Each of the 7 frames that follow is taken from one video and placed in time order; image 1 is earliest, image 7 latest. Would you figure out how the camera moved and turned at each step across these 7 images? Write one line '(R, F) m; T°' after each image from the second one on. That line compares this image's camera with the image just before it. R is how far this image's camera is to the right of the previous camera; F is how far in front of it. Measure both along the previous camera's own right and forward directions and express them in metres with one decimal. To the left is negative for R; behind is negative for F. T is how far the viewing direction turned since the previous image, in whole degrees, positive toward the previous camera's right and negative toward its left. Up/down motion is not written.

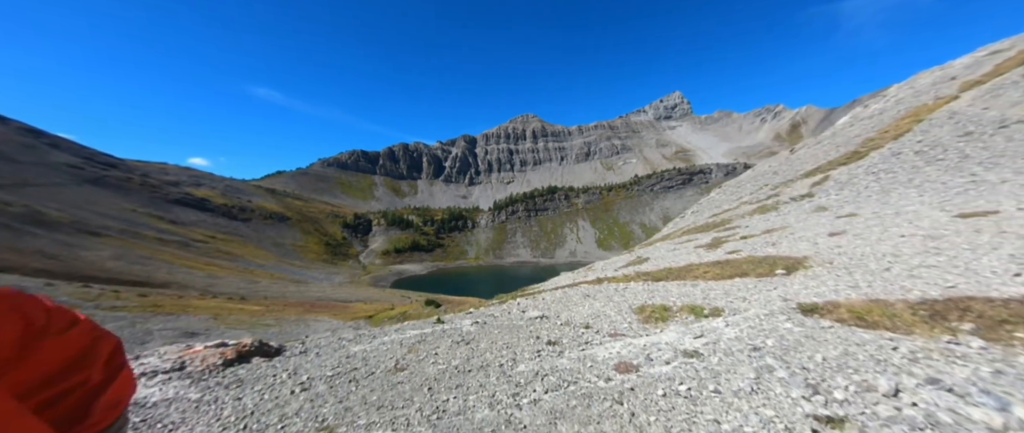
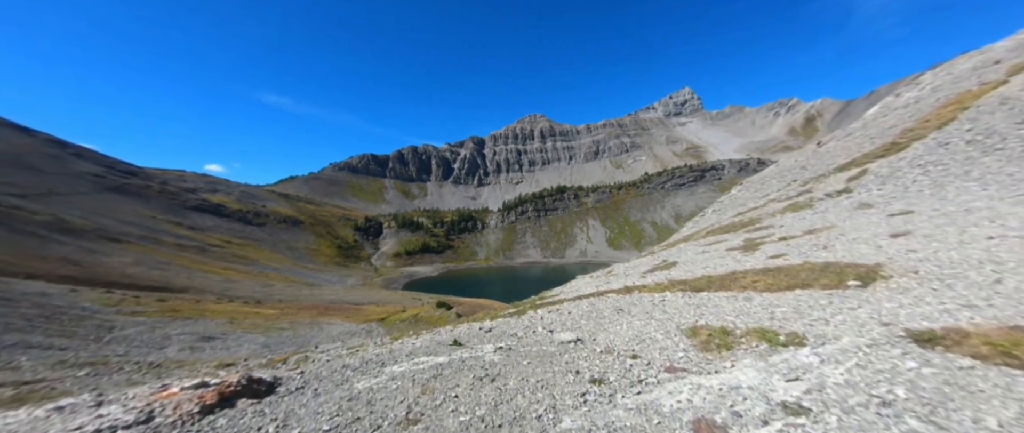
(-0.6, +1.9) m; -2°
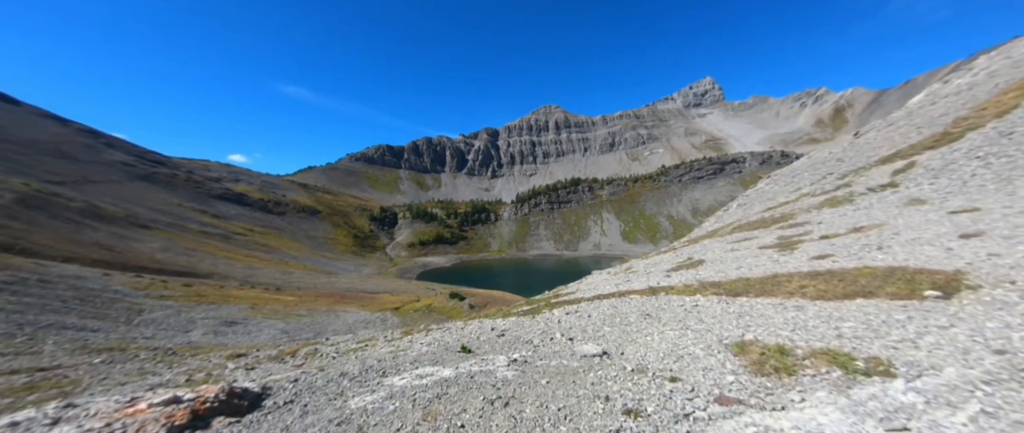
(-0.1, +1.5) m; -2°
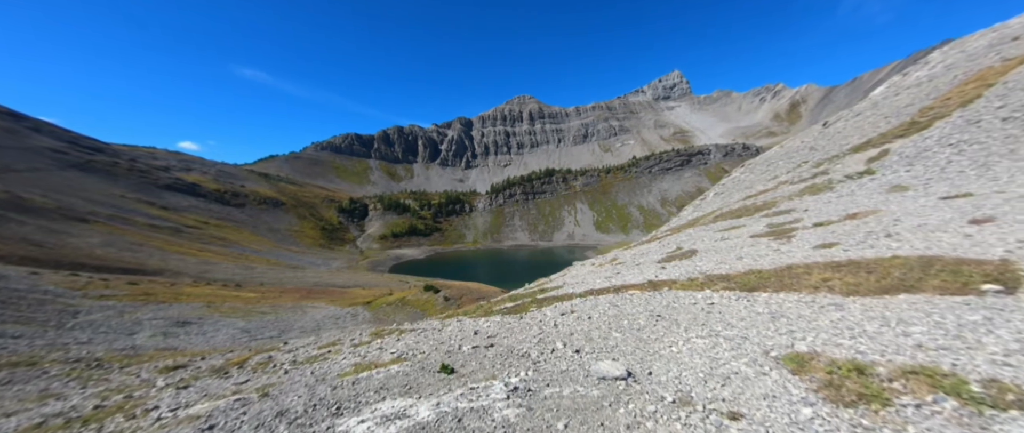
(-0.6, +2.7) m; +4°
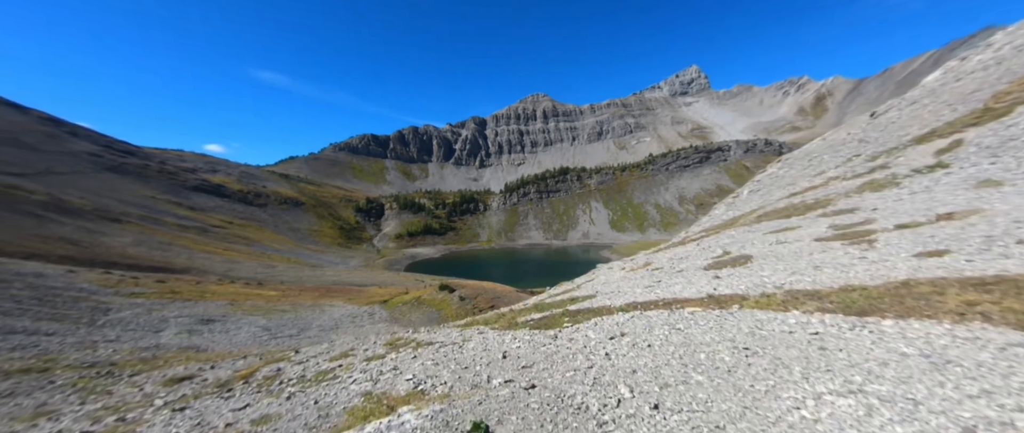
(-1.0, +2.7) m; -2°
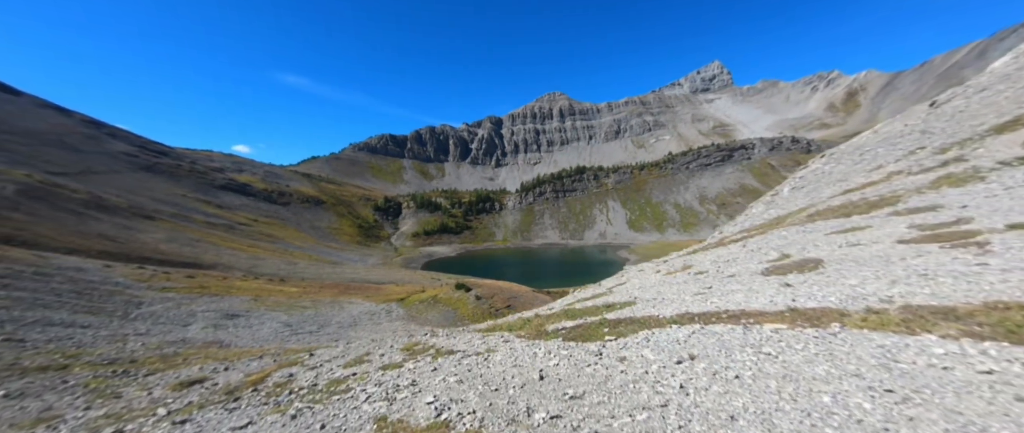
(-0.9, +2.3) m; -3°
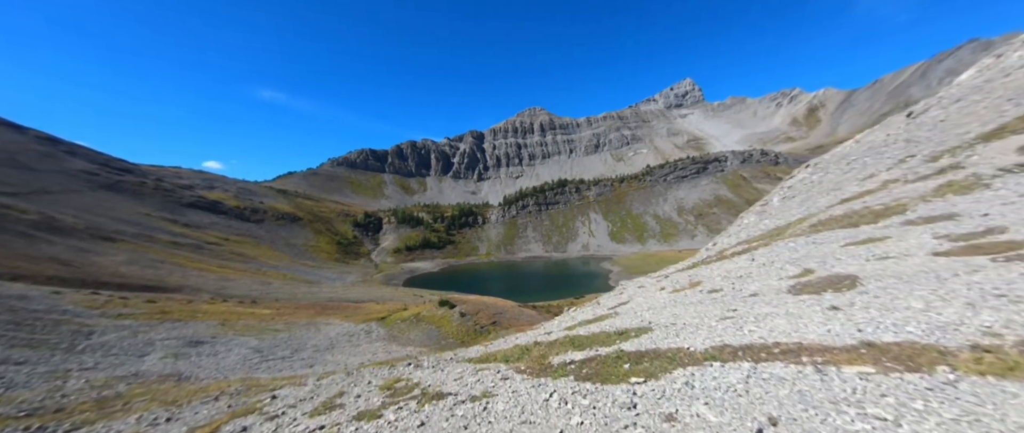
(-0.9, +2.8) m; +3°
